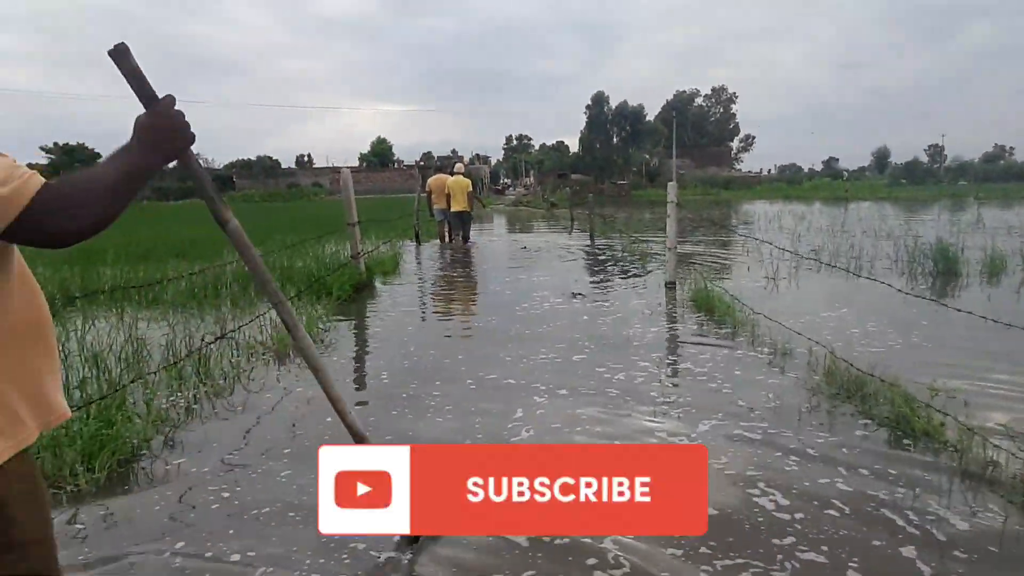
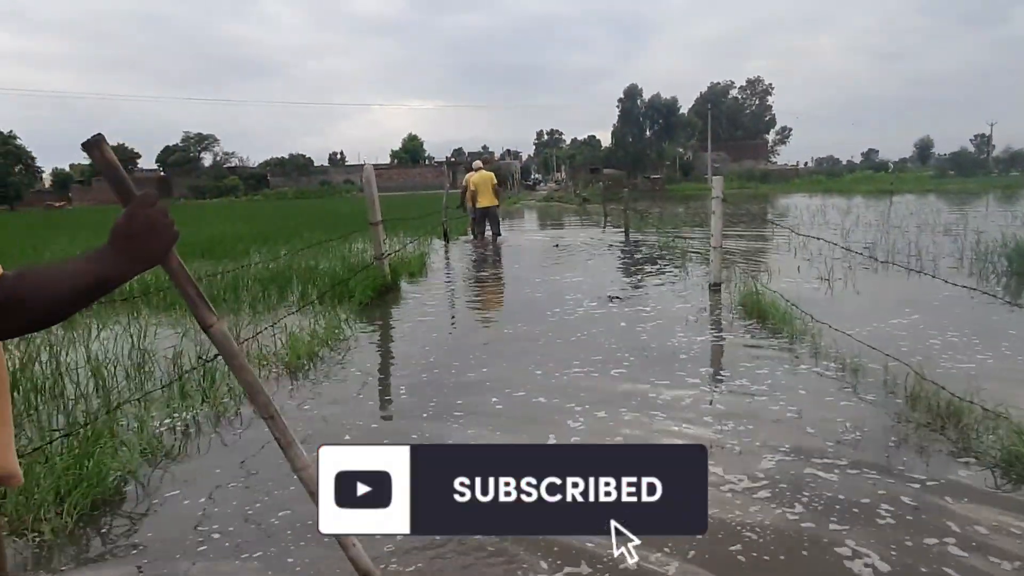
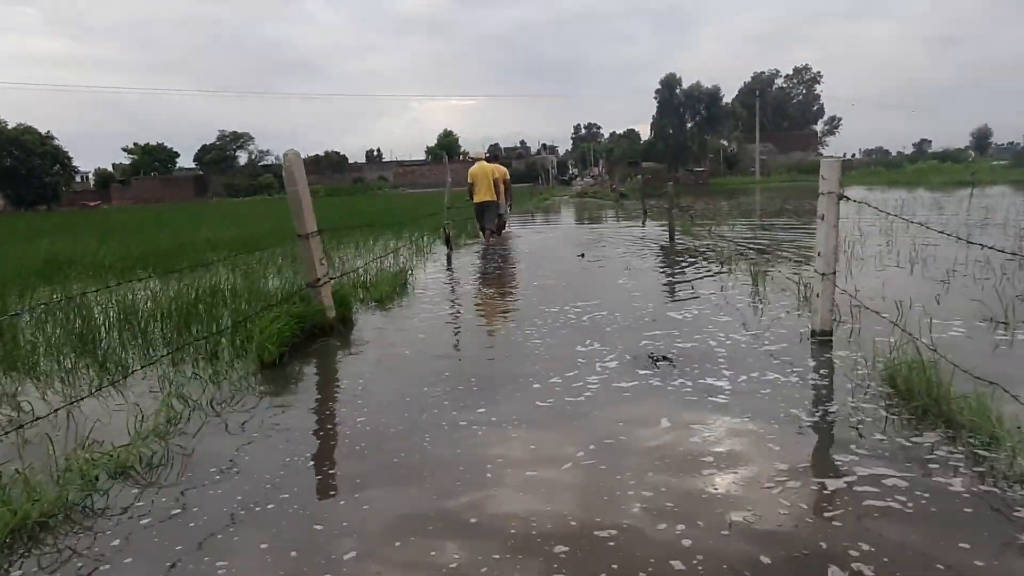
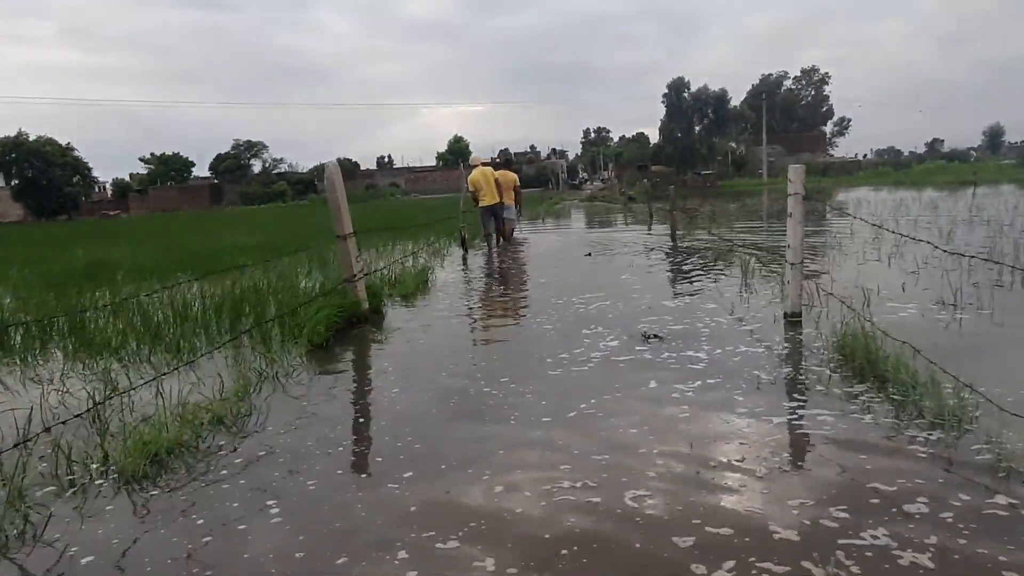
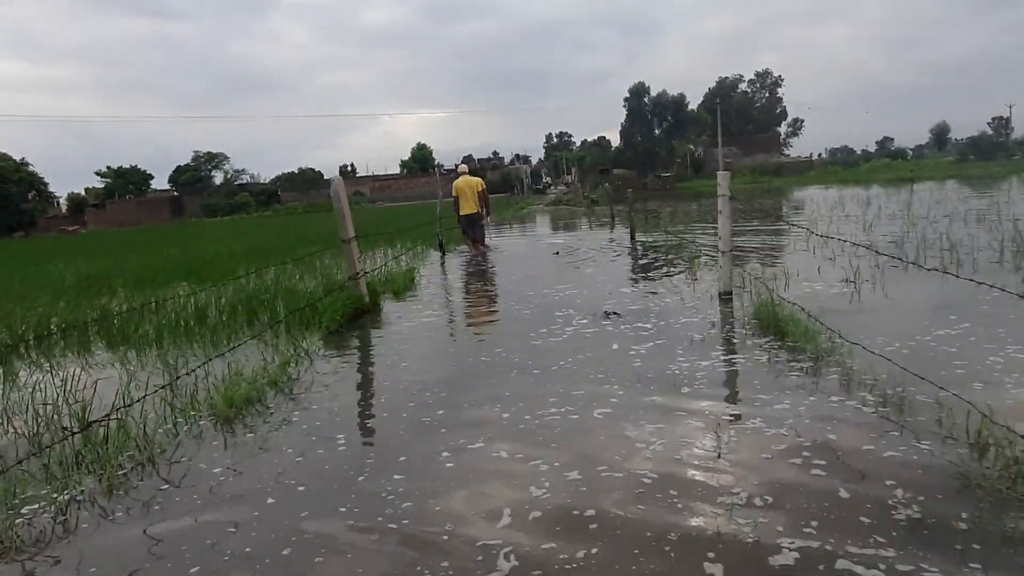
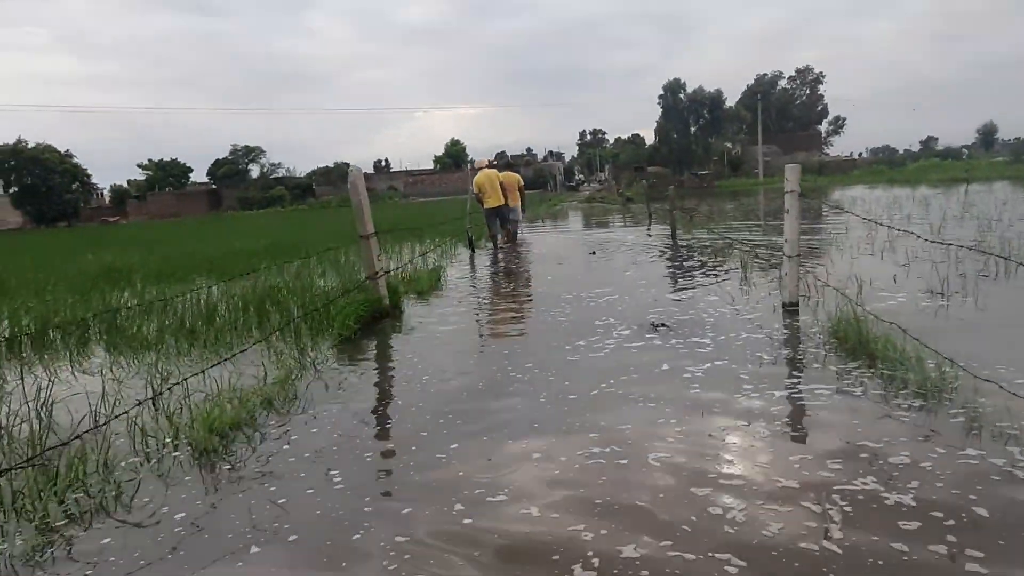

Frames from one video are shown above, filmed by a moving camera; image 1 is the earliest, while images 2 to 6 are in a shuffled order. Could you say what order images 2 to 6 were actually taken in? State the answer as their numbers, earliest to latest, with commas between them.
2, 5, 6, 4, 3
